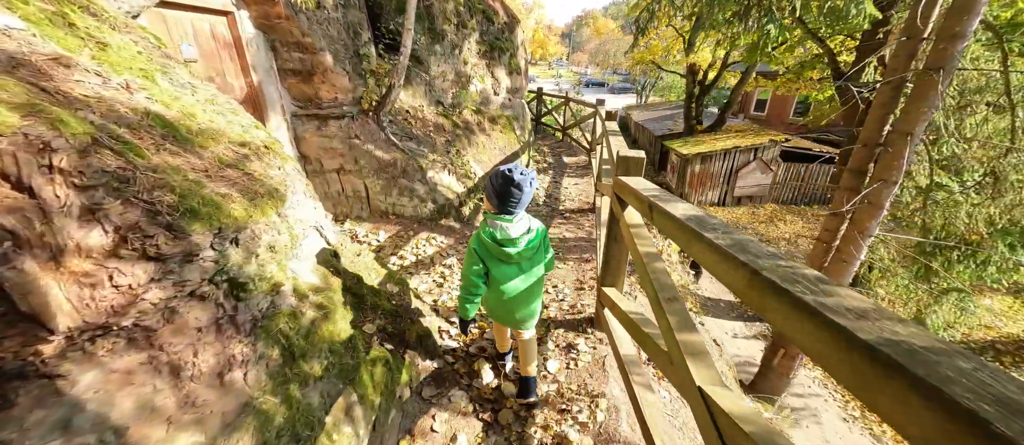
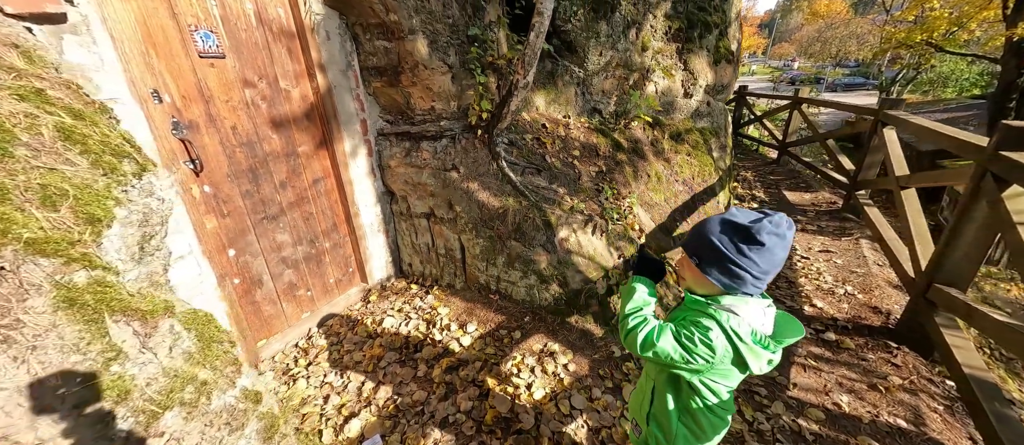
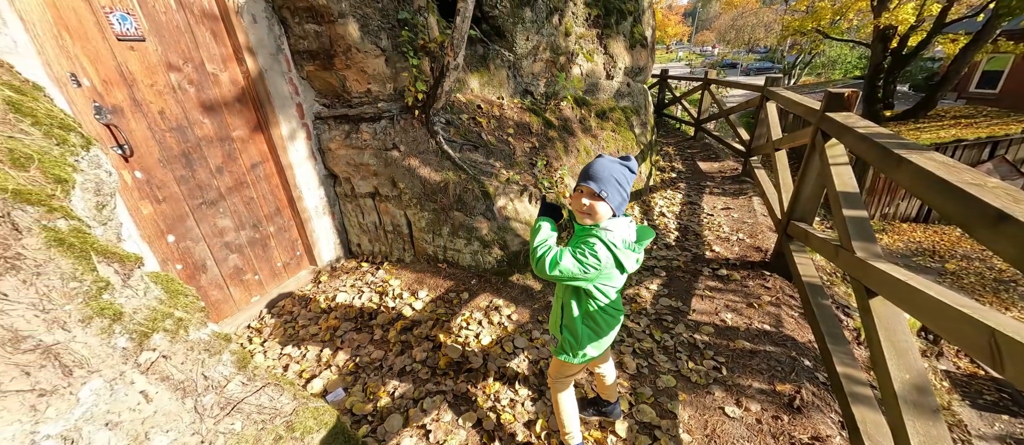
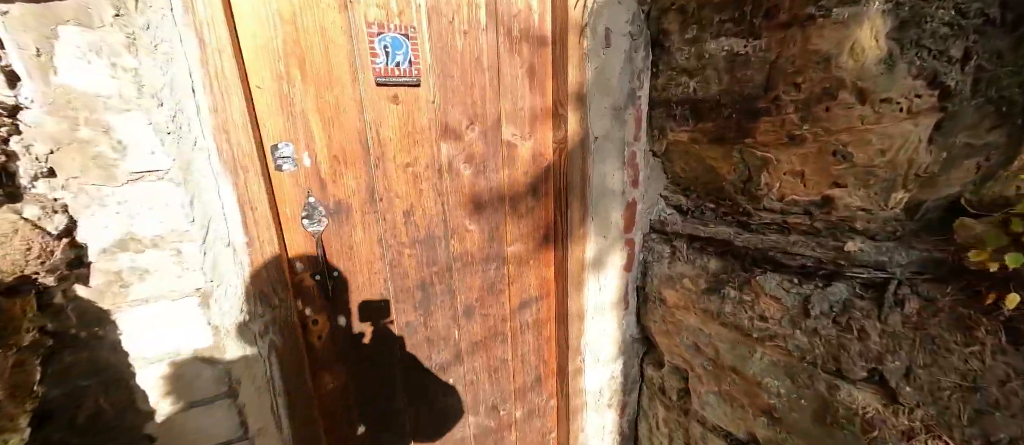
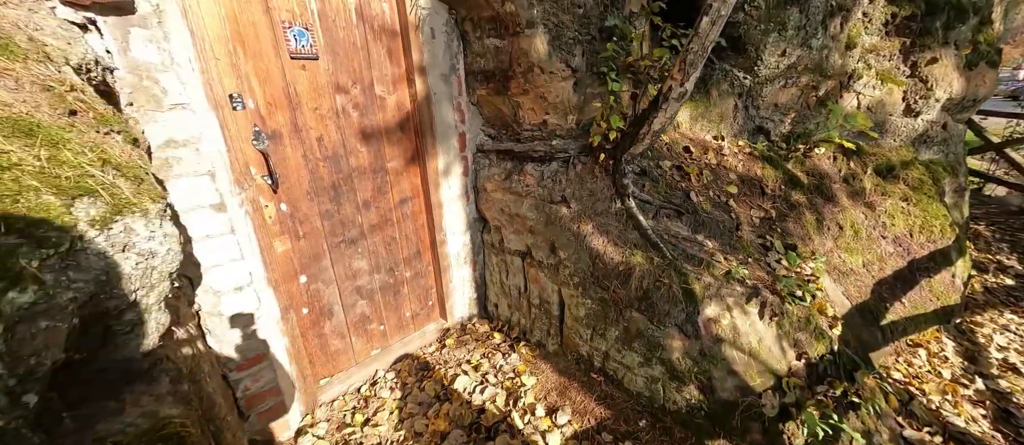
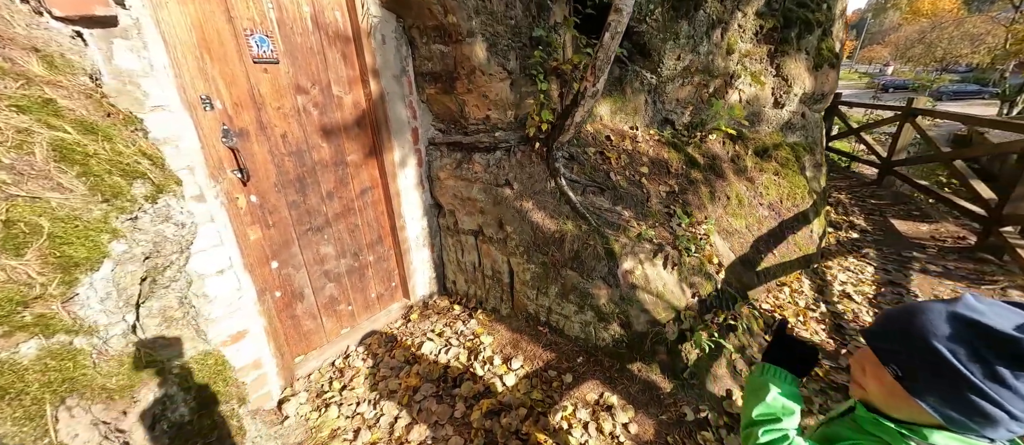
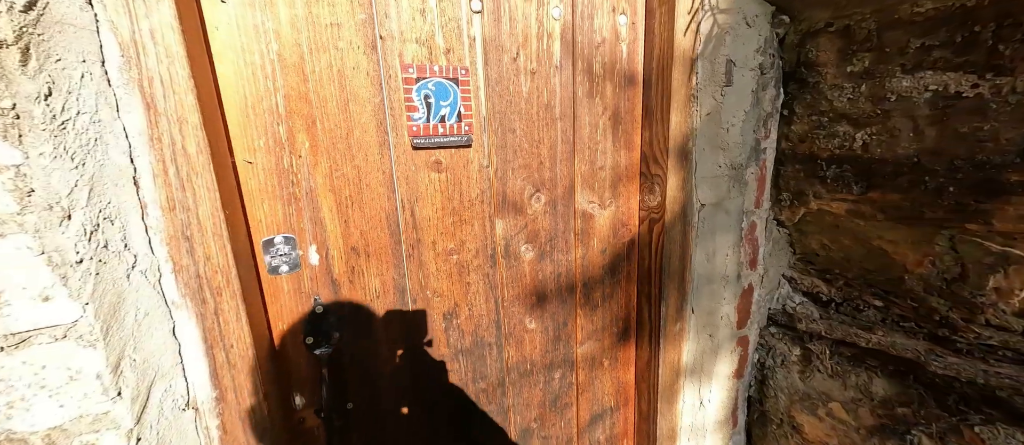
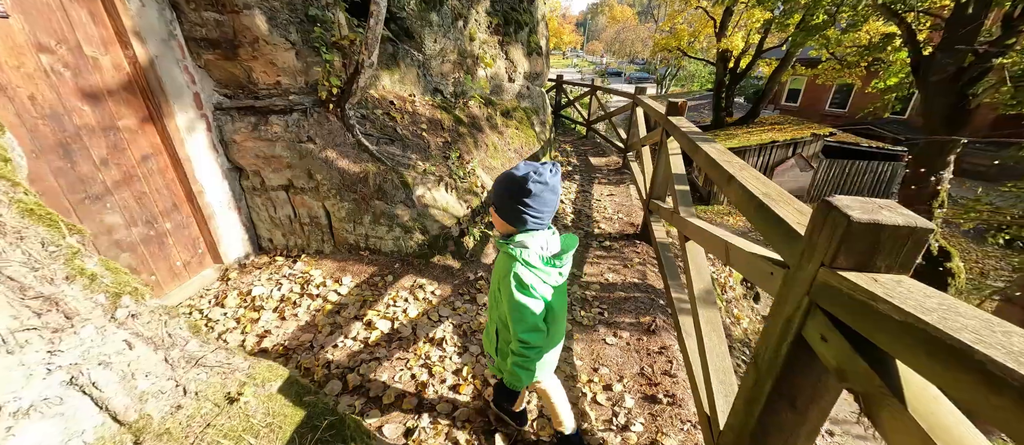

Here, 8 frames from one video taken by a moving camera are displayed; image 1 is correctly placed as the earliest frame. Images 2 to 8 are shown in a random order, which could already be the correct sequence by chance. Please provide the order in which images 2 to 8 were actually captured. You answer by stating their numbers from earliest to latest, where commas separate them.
8, 3, 2, 6, 5, 4, 7
